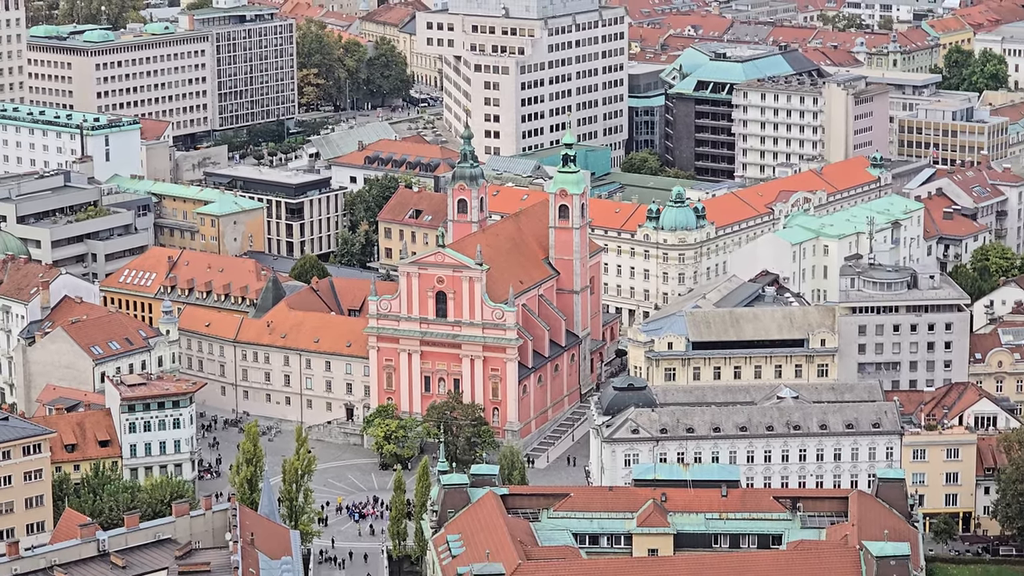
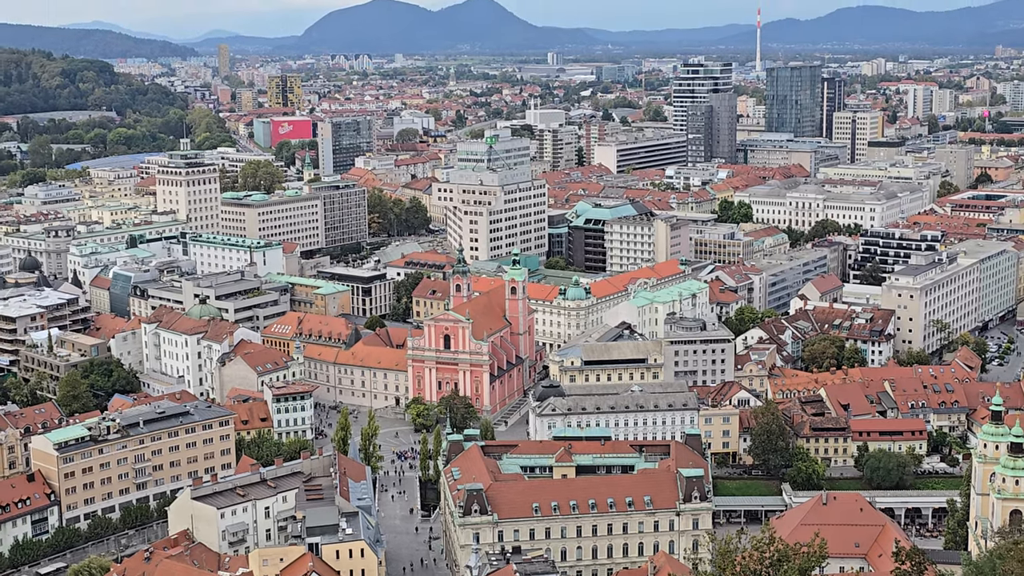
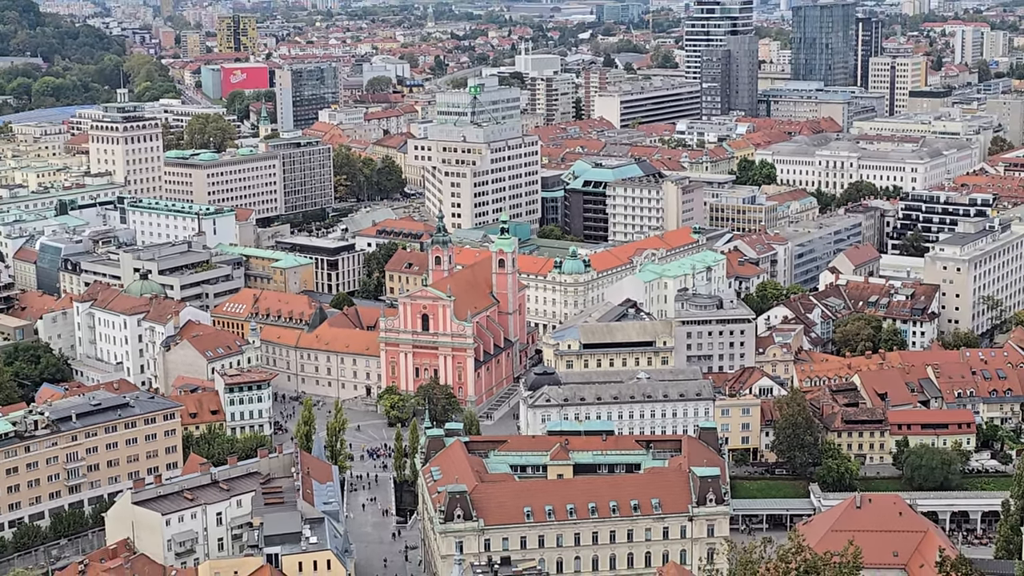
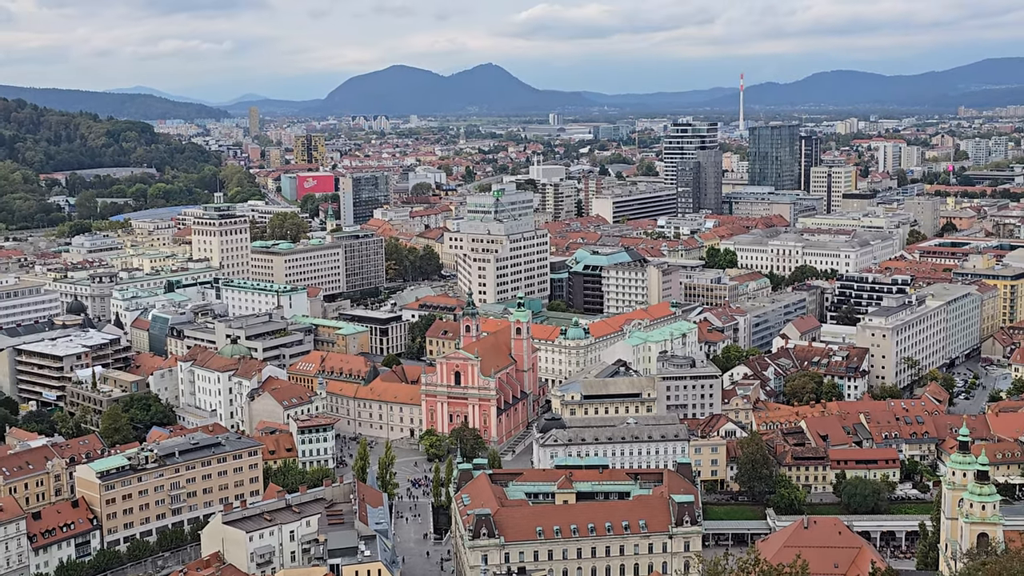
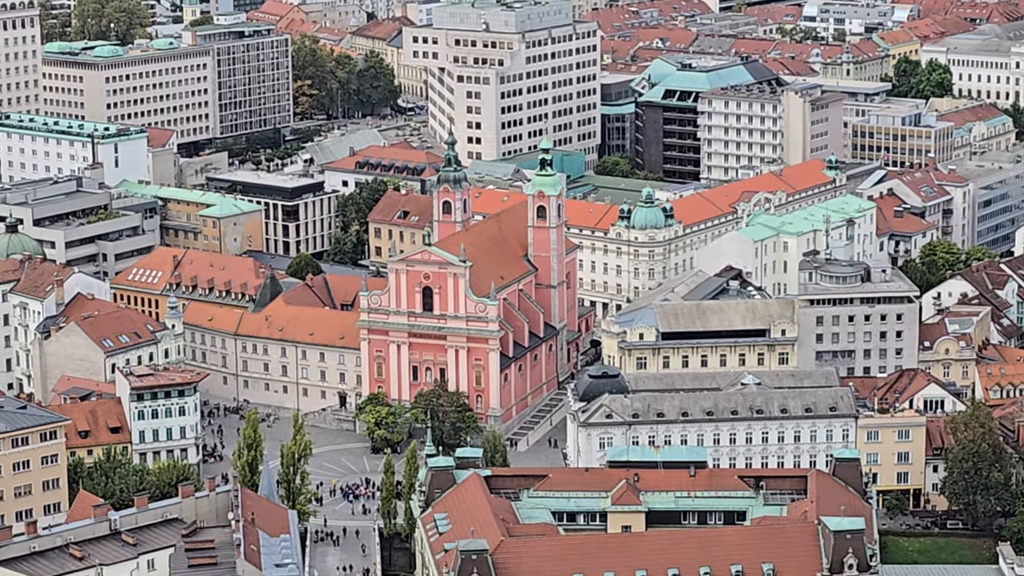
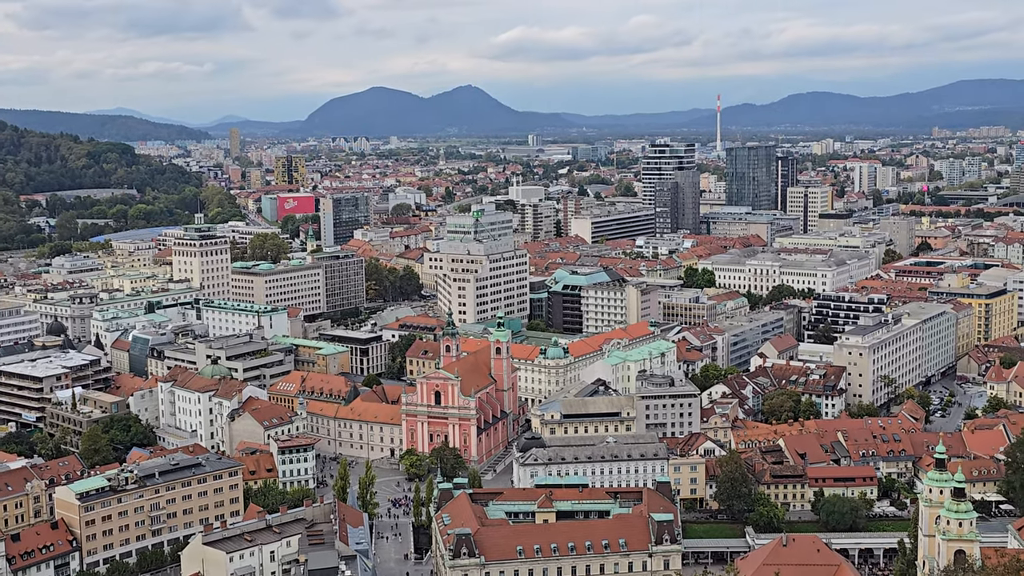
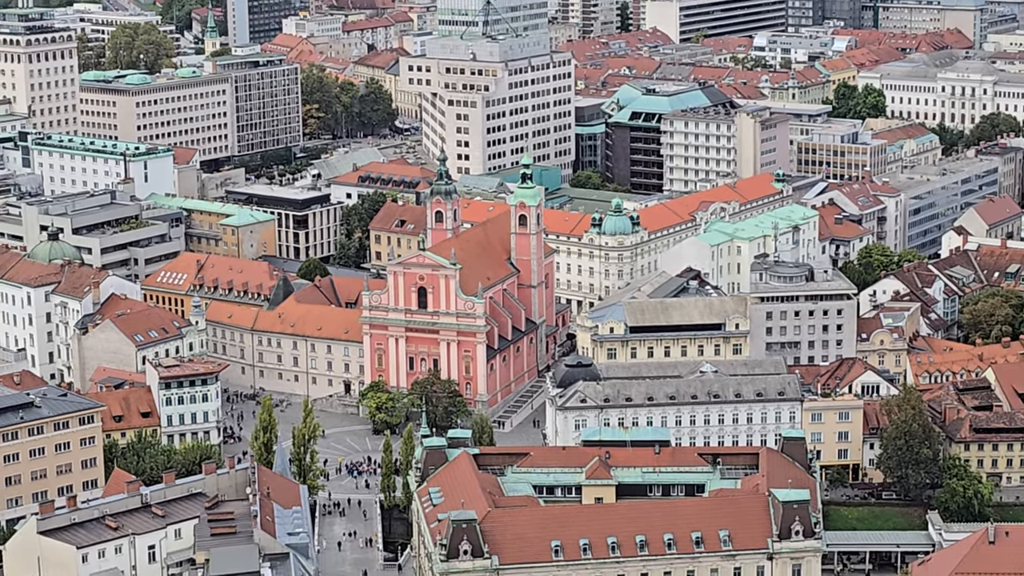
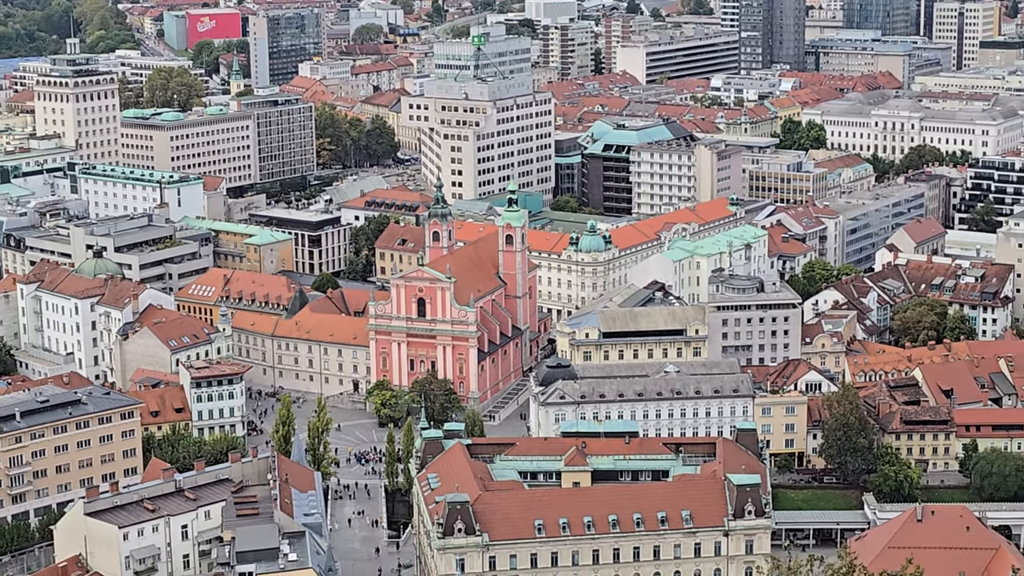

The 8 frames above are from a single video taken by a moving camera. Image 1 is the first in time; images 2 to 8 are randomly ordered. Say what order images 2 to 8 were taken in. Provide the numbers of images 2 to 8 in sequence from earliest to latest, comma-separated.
5, 7, 8, 3, 2, 4, 6
